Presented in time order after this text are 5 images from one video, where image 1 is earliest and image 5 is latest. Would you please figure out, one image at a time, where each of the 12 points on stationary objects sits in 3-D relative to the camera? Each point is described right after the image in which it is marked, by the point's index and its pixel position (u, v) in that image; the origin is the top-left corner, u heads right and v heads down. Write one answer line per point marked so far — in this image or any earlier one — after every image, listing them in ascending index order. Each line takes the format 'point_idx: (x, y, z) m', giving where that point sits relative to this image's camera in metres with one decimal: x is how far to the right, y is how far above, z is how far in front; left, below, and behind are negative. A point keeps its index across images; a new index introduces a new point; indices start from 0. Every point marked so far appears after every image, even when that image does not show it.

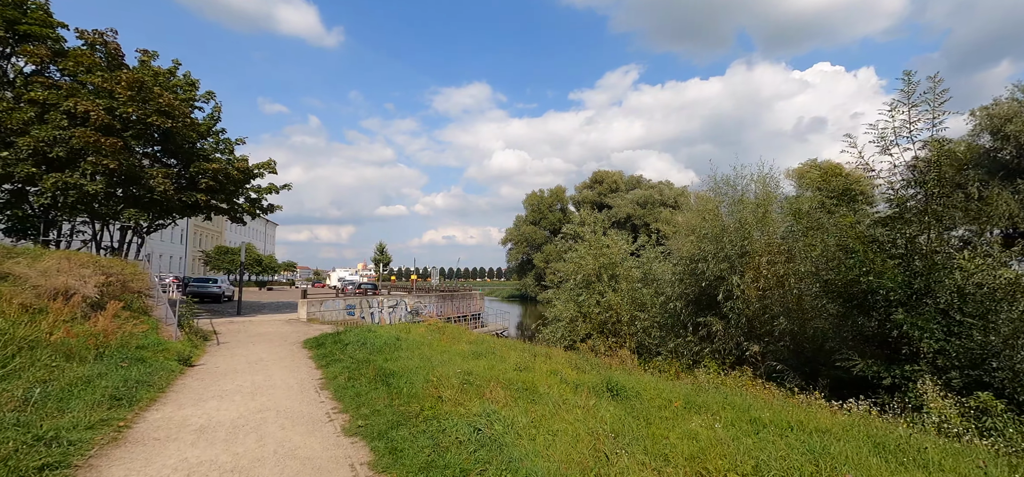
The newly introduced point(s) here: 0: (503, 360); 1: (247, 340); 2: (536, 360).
0: (-0.2, -2.5, +9.6) m
1: (-8.2, -3.2, +14.5) m
2: (+0.5, -2.6, +10.1) m
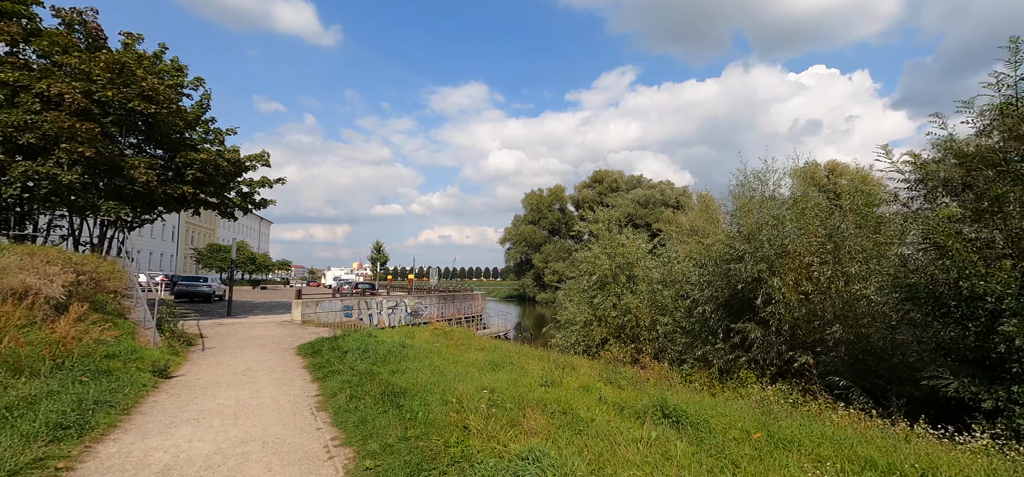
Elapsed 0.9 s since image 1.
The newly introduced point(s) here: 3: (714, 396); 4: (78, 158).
0: (+0.2, -2.4, +8.4) m
1: (-7.8, -3.0, +13.3) m
2: (+0.9, -2.5, +8.9) m
3: (+3.3, -2.6, +7.7) m
4: (-13.6, +2.5, +14.6) m
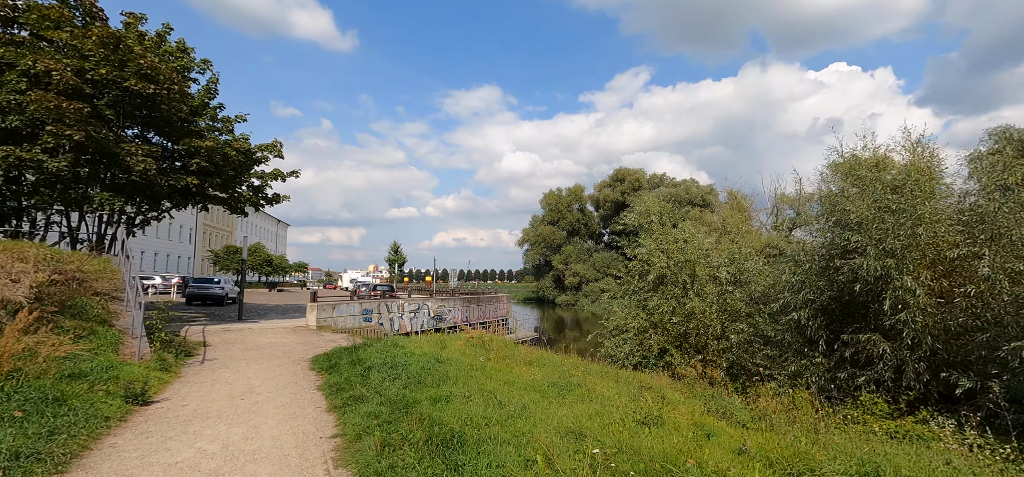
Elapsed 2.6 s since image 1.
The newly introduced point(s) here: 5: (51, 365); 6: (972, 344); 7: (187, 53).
0: (+1.2, -2.2, +6.4) m
1: (-6.6, -2.9, +11.4) m
2: (+2.0, -2.3, +6.8) m
3: (+4.4, -2.4, +5.6) m
4: (-12.3, +2.7, +13.0) m
5: (-6.4, -1.8, +6.5) m
6: (+7.7, -1.8, +8.0) m
7: (-12.2, +7.0, +17.6) m
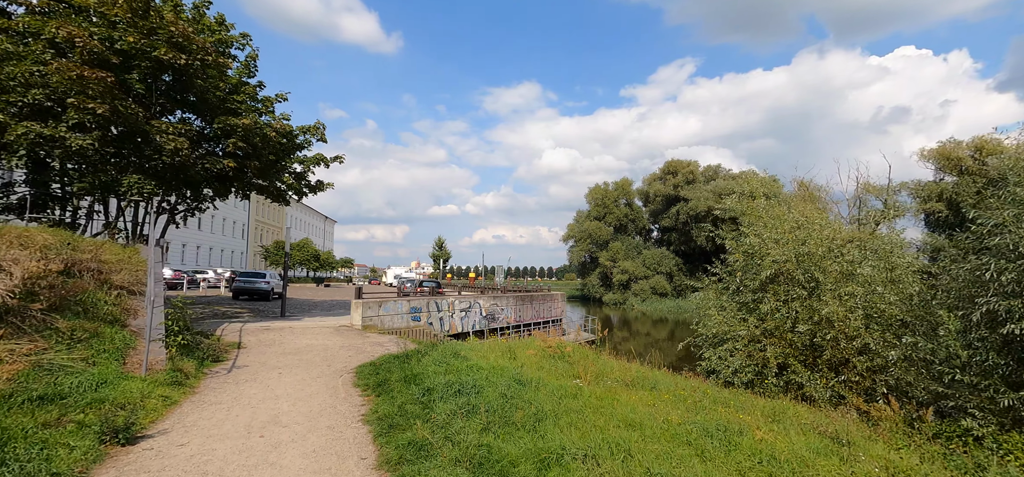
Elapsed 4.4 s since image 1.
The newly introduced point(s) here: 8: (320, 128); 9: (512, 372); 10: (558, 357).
0: (+2.5, -2.0, +3.9) m
1: (-4.9, -2.6, +9.7) m
2: (+3.3, -2.1, +4.3) m
3: (+5.6, -2.1, +2.9) m
4: (-10.4, +3.0, +11.7) m
5: (-5.1, -1.5, +4.7) m
6: (+9.1, -1.5, +5.0) m
7: (-9.9, +7.3, +16.2) m
8: (-7.1, +4.1, +17.4) m
9: (0.0, -2.1, +7.5) m
10: (+0.9, -2.4, +9.4) m
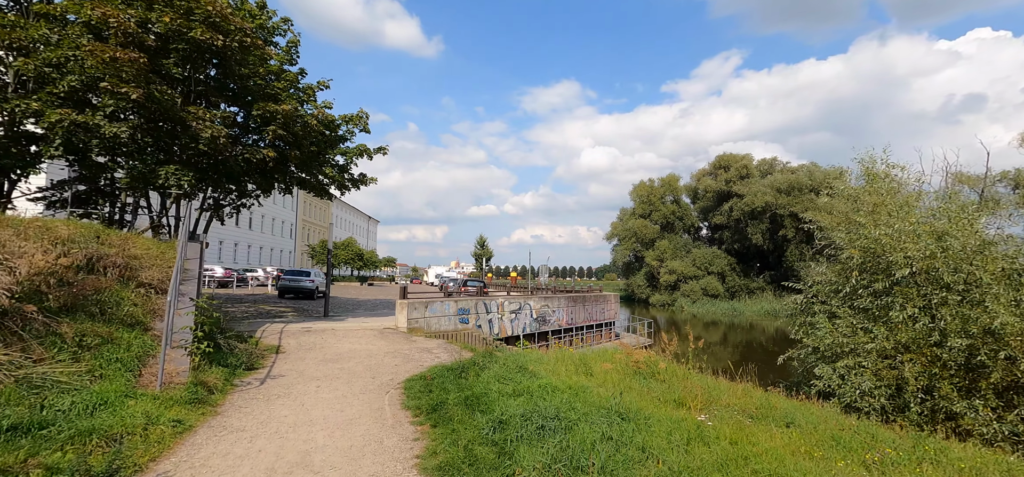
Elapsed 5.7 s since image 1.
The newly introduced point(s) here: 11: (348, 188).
0: (+3.3, -1.8, +2.2) m
1: (-3.6, -2.4, +8.5) m
2: (+4.1, -1.9, +2.4) m
3: (+6.3, -2.0, +0.8) m
4: (-9.0, +3.1, +10.9) m
5: (-4.2, -1.4, +3.6) m
6: (+10.0, -1.4, +2.7) m
7: (-8.1, +7.5, +15.4) m
8: (-5.2, +4.2, +16.4) m
9: (+1.1, -2.0, +5.9) m
10: (+2.2, -2.2, +7.7) m
11: (-6.2, +1.9, +17.6) m
